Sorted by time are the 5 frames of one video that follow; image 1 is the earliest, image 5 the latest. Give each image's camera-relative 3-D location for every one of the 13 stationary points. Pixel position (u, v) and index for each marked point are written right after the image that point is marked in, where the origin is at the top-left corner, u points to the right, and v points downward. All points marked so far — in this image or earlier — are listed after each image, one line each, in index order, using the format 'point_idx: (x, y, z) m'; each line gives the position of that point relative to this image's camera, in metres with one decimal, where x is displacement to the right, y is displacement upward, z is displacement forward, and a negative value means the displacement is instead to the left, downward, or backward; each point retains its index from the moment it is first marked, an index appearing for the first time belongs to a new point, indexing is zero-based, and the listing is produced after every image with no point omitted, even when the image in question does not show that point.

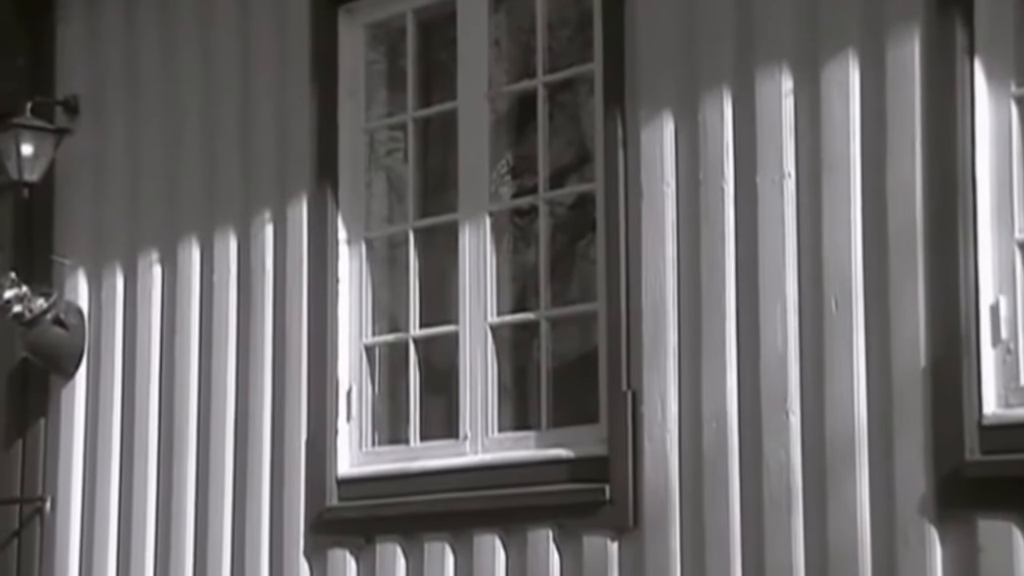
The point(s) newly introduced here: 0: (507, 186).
0: (0.0, +0.3, +6.2) m
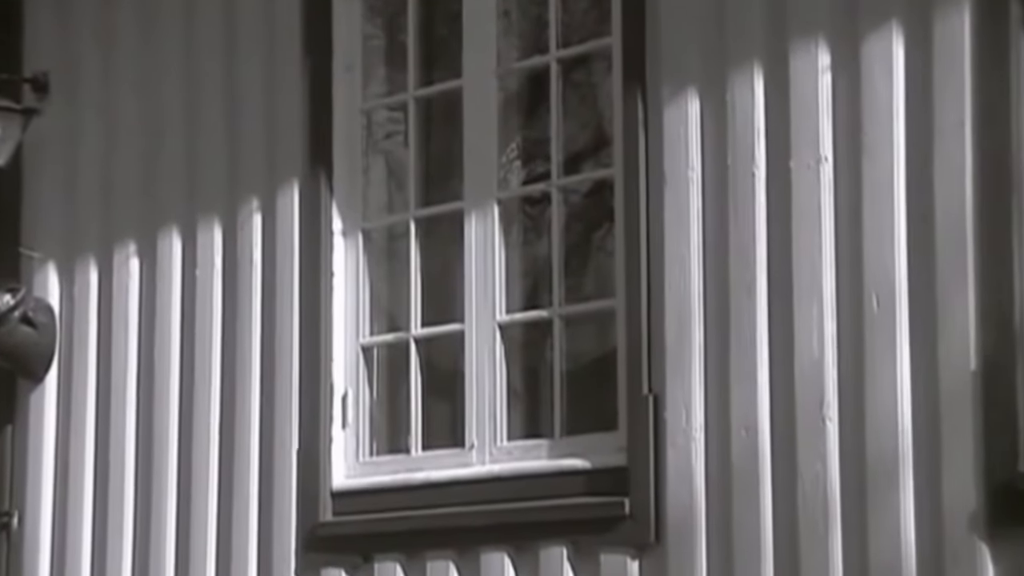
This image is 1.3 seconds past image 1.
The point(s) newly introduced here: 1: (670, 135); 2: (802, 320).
0: (0.0, +0.3, +5.7) m
1: (+0.4, +0.4, +5.3) m
2: (+0.7, -0.1, +5.0) m
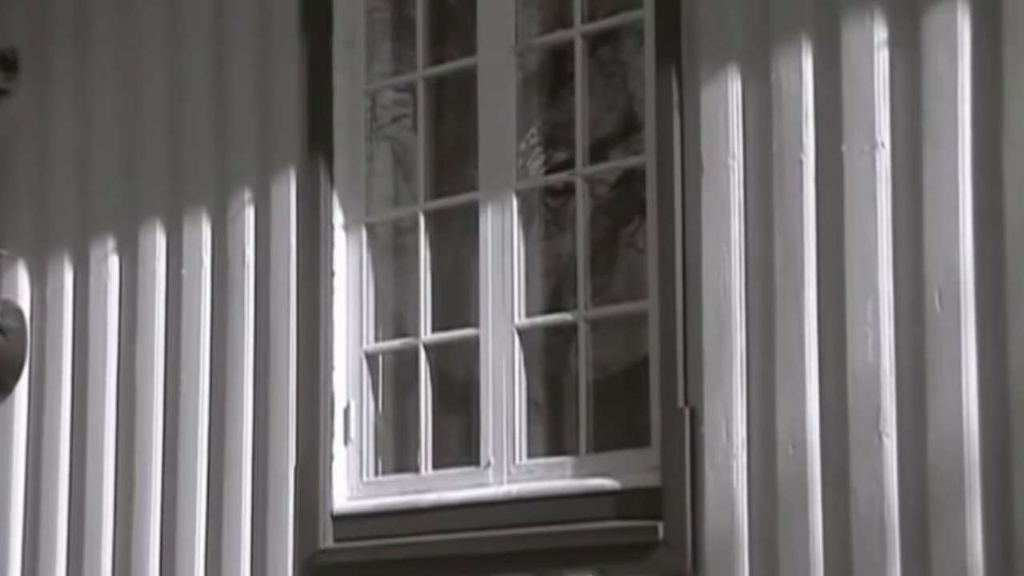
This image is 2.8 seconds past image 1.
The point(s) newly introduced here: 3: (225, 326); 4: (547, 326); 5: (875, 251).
0: (+0.1, +0.3, +5.1) m
1: (+0.4, +0.4, +4.7) m
2: (+0.7, -0.1, +4.4) m
3: (-0.8, -0.1, +5.6) m
4: (+0.1, -0.1, +5.0) m
5: (+0.8, +0.1, +4.4) m
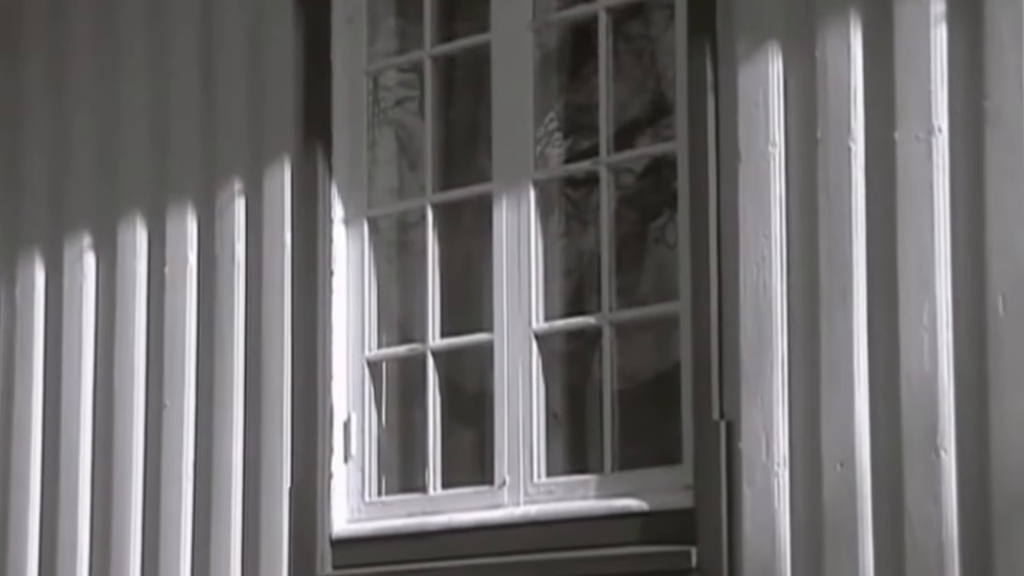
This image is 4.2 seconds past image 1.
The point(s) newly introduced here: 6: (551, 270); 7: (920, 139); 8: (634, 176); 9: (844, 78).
0: (+0.1, +0.3, +4.6) m
1: (+0.5, +0.4, +4.2) m
2: (+0.7, -0.1, +3.9) m
3: (-0.7, -0.1, +5.1) m
4: (+0.1, -0.1, +4.5) m
5: (+0.8, +0.1, +3.9) m
6: (+0.1, 0.0, +4.6) m
7: (+0.8, +0.3, +3.9) m
8: (+0.3, +0.2, +4.5) m
9: (+0.7, +0.4, +4.1) m
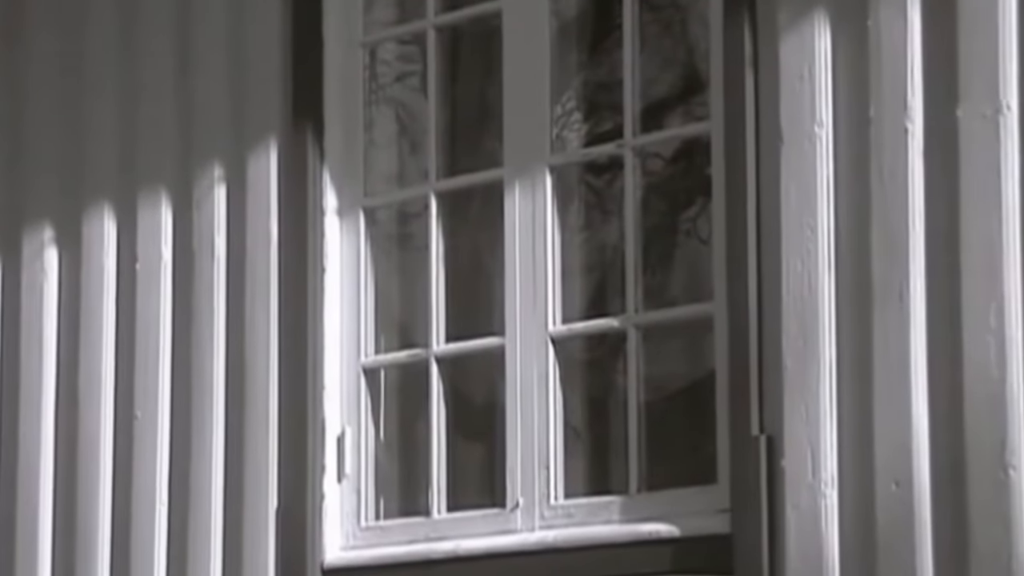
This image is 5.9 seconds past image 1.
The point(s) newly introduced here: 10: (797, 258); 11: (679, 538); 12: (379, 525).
0: (+0.1, +0.3, +4.1) m
1: (+0.5, +0.4, +3.7) m
2: (+0.8, -0.1, +3.4) m
3: (-0.7, -0.1, +4.6) m
4: (+0.1, -0.1, +4.0) m
5: (+0.8, +0.1, +3.4) m
6: (+0.1, 0.0, +4.1) m
7: (+0.8, +0.3, +3.4) m
8: (+0.3, +0.2, +4.0) m
9: (+0.7, +0.4, +3.5) m
10: (+0.5, 0.0, +3.6) m
11: (+0.3, -0.5, +3.8) m
12: (-0.3, -0.5, +4.3) m
